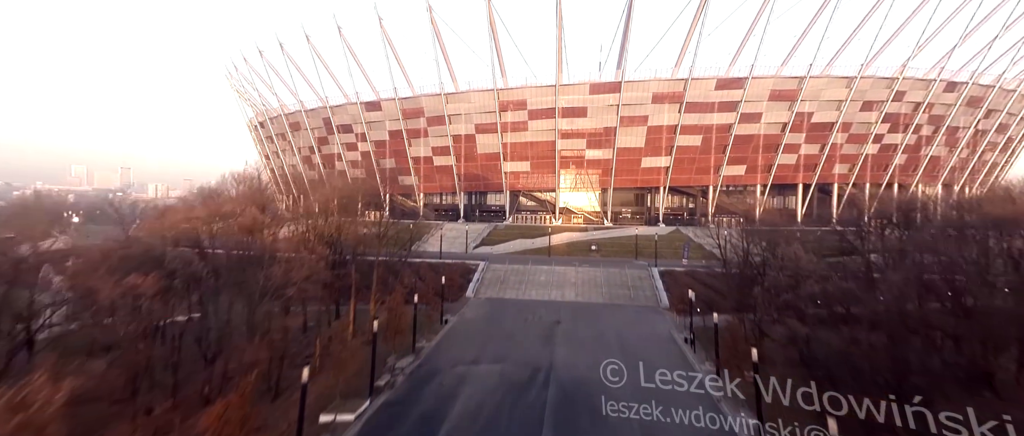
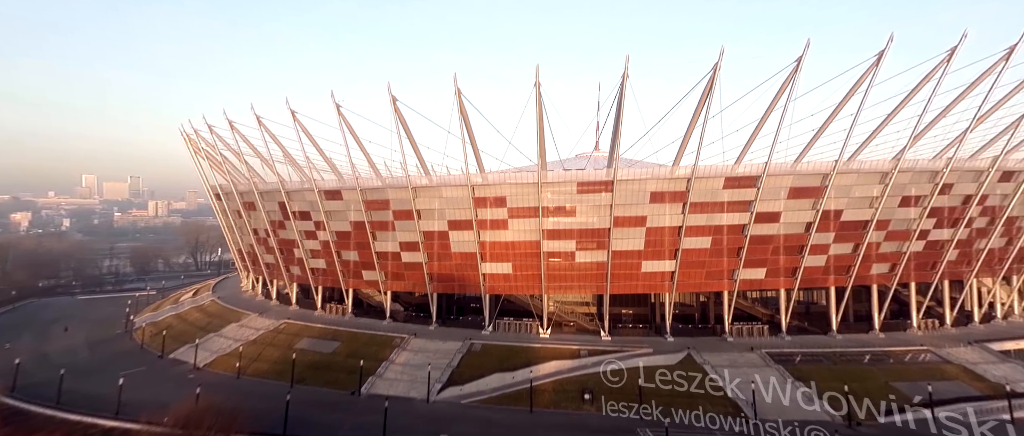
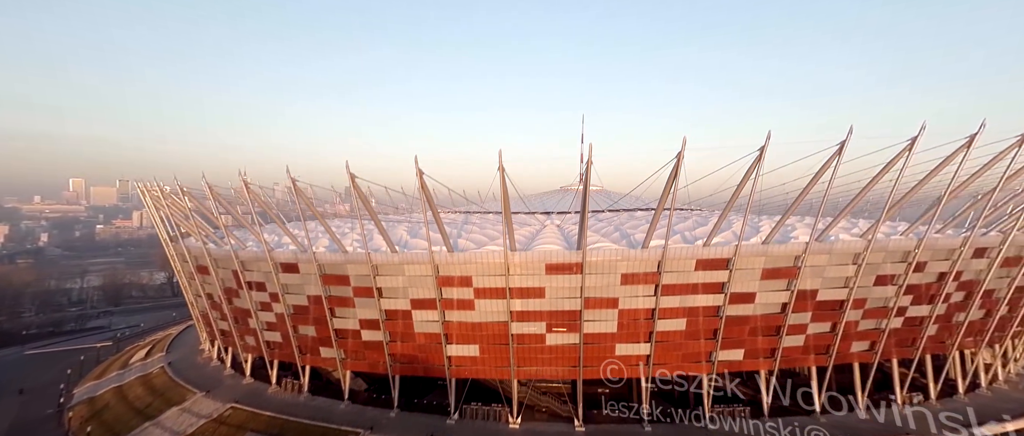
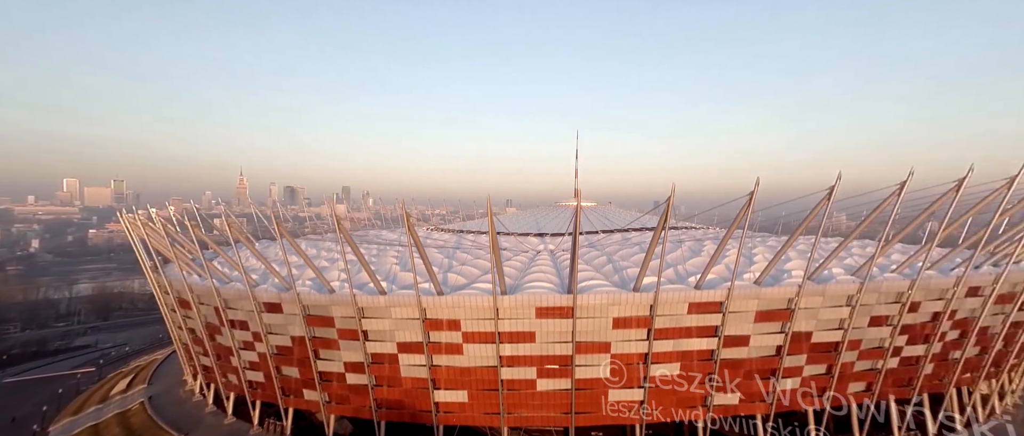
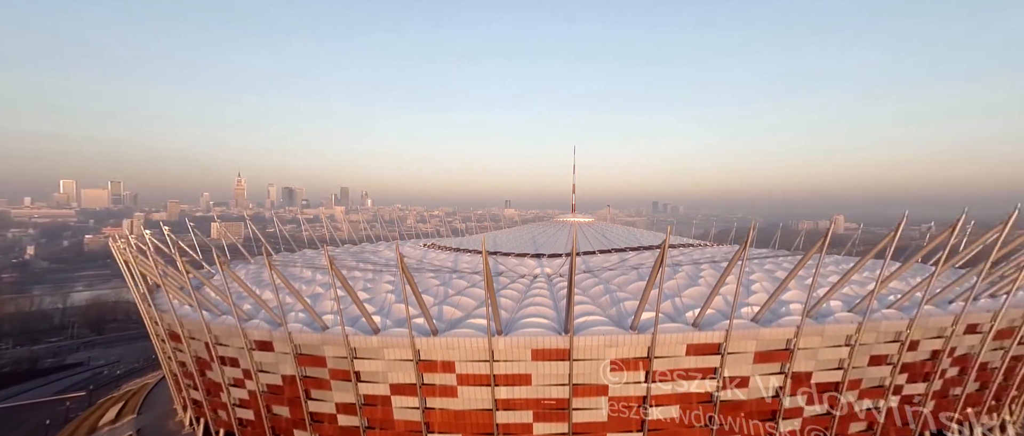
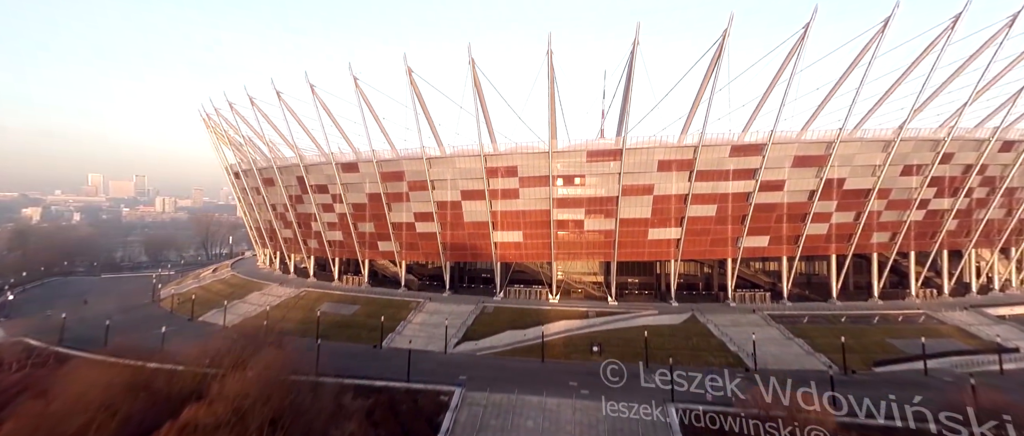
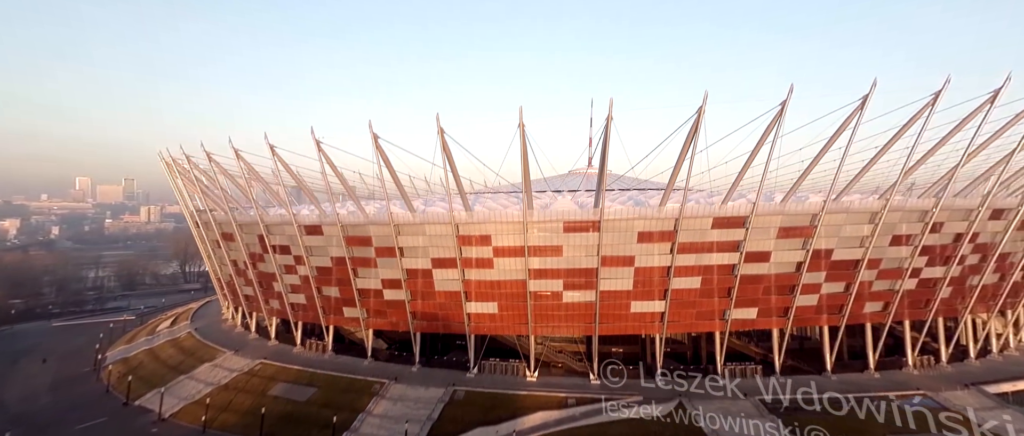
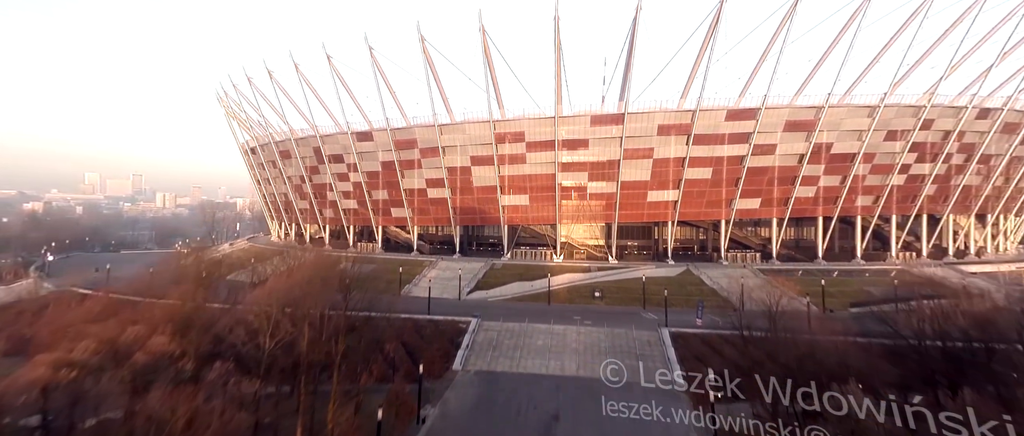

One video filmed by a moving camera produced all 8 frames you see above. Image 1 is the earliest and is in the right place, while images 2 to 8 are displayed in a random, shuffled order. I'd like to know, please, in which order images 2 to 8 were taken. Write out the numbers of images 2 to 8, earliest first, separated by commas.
8, 6, 2, 7, 3, 4, 5
